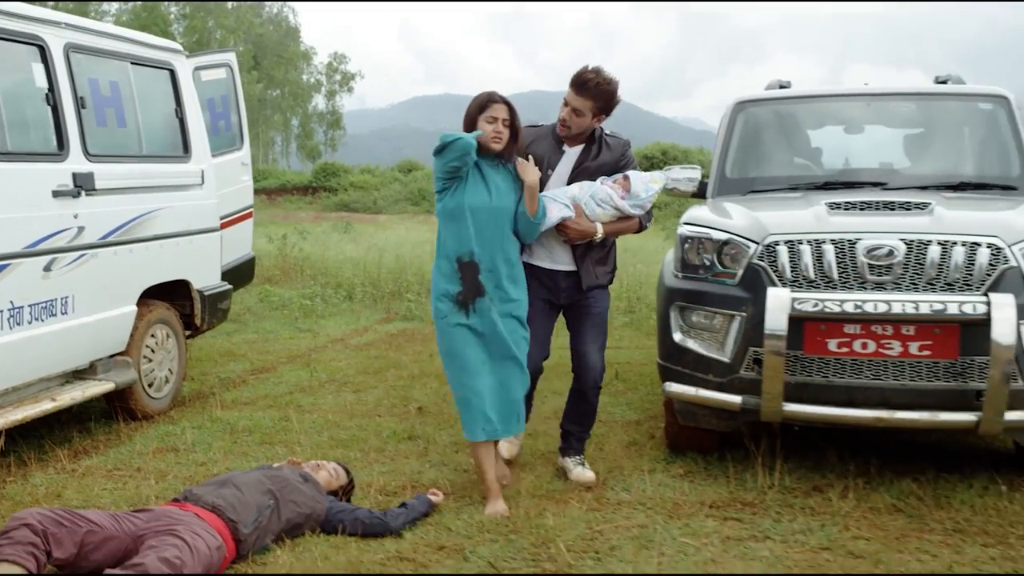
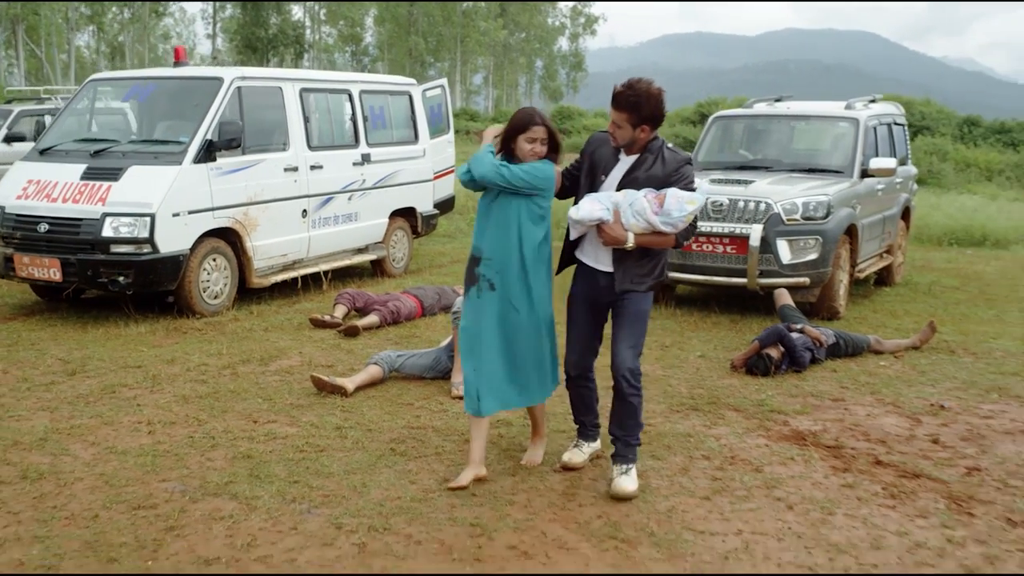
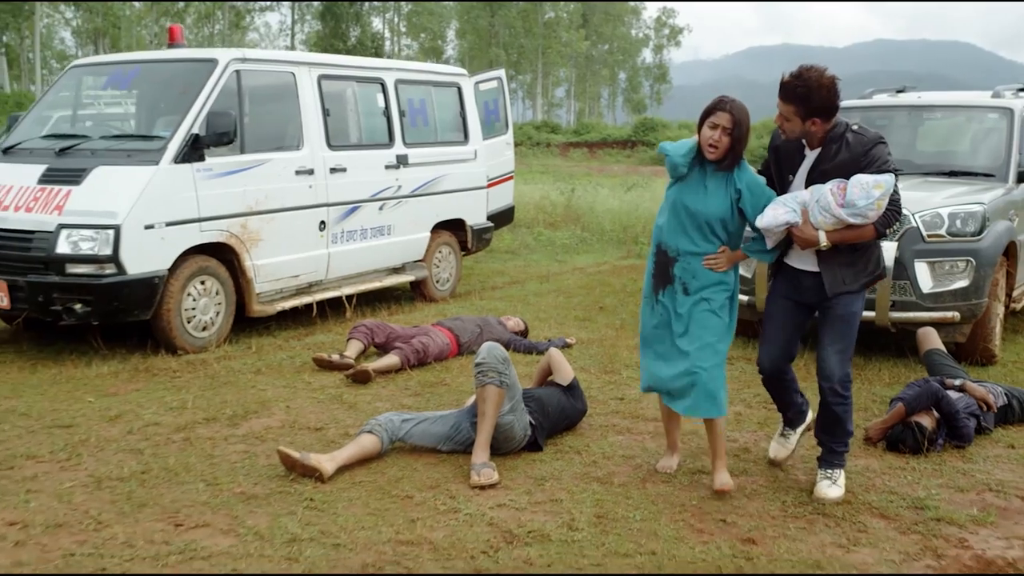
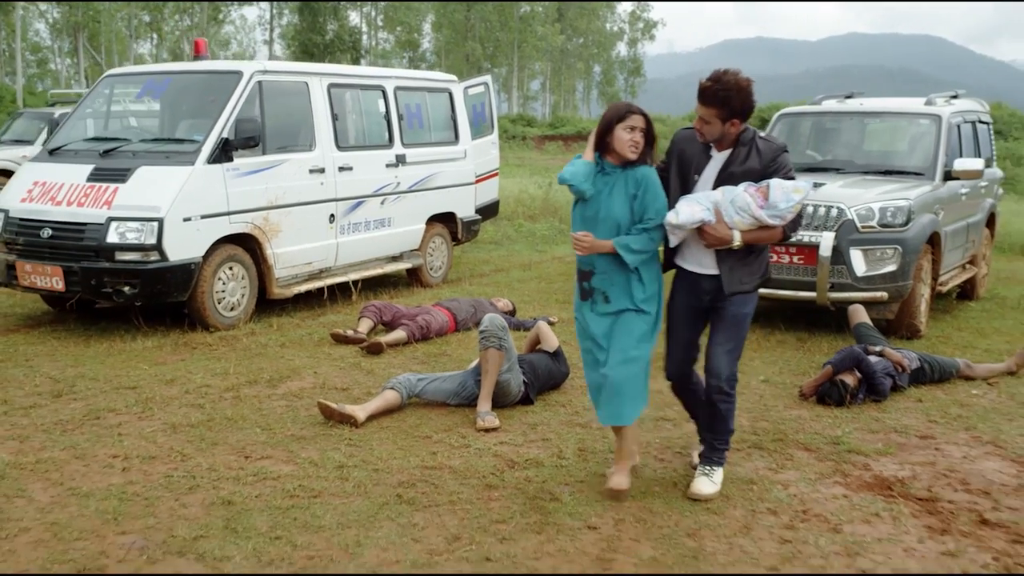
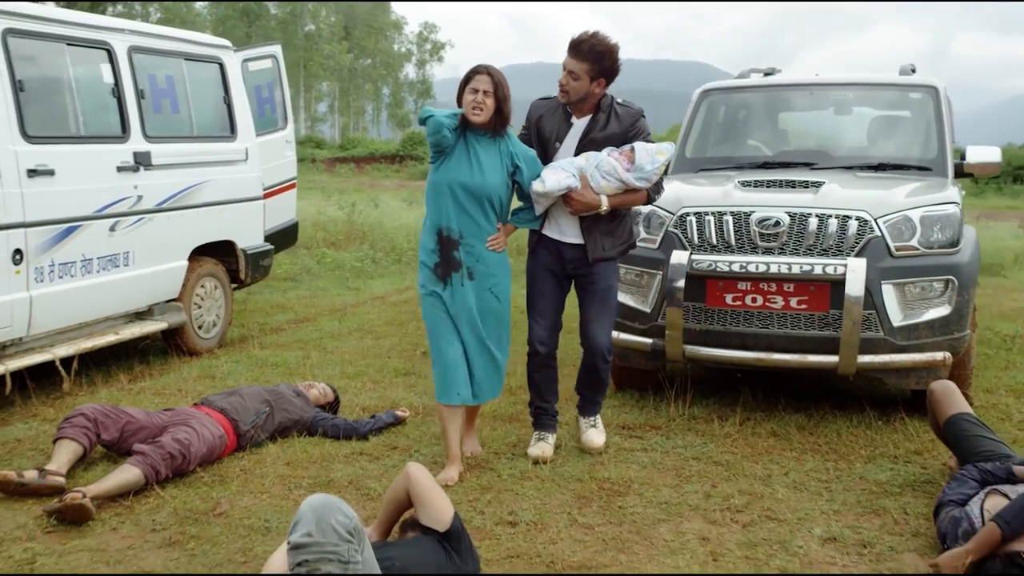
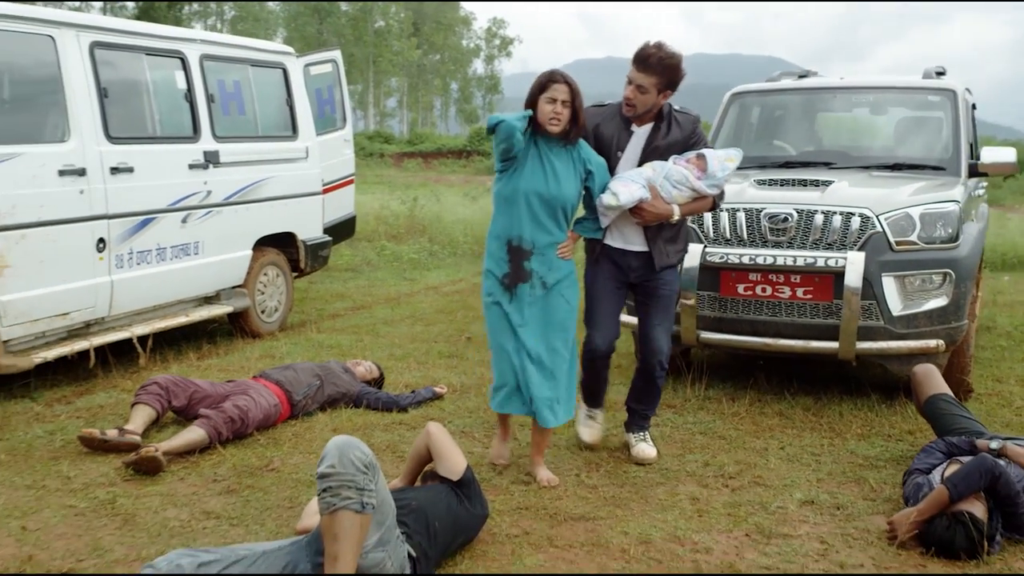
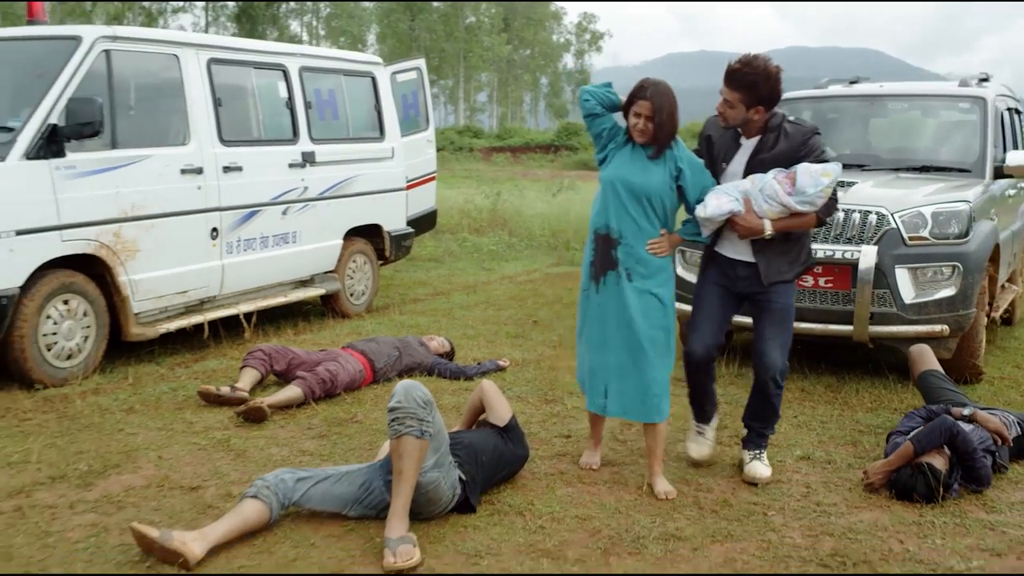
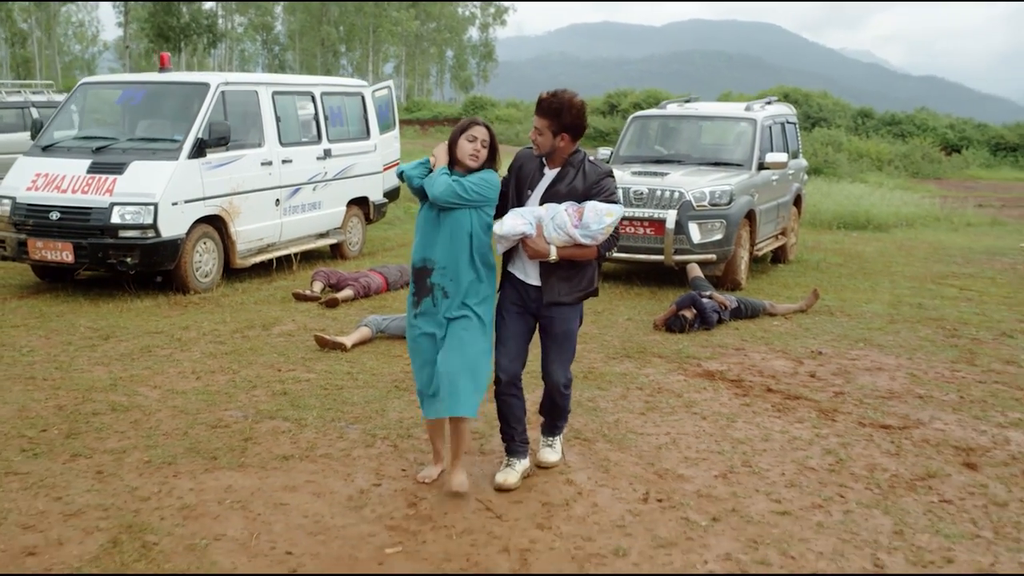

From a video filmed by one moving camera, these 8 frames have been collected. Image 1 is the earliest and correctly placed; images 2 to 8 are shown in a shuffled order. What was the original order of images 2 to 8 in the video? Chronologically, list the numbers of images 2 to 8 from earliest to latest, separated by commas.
5, 6, 7, 3, 4, 2, 8
